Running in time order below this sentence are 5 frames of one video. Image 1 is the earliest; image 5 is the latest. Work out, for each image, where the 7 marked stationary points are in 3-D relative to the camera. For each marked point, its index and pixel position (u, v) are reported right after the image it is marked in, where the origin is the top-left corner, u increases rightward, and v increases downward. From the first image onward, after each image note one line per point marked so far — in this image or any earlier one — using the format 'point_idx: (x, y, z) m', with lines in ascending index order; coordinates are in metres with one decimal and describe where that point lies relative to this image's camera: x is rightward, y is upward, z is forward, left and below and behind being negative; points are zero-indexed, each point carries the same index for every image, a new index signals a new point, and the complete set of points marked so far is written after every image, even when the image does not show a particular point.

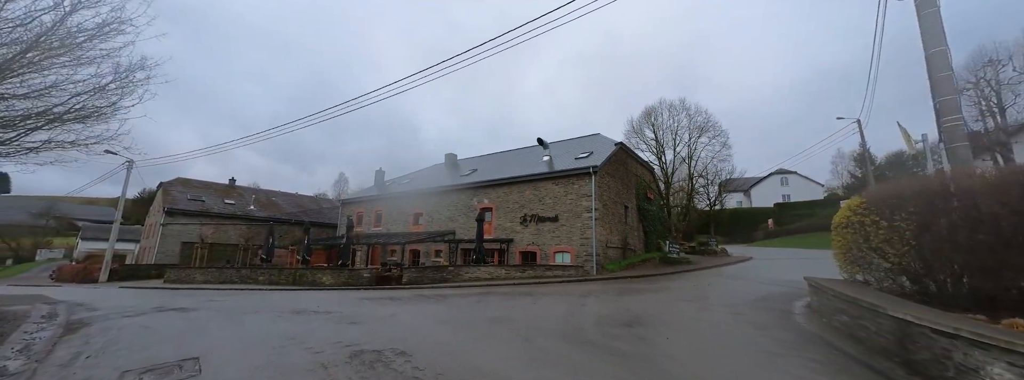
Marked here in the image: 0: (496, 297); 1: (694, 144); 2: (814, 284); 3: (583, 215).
0: (-0.2, -1.9, +6.1) m
1: (+10.6, +2.8, +18.8) m
2: (+3.9, -1.3, +4.5) m
3: (+3.3, -1.1, +15.5) m
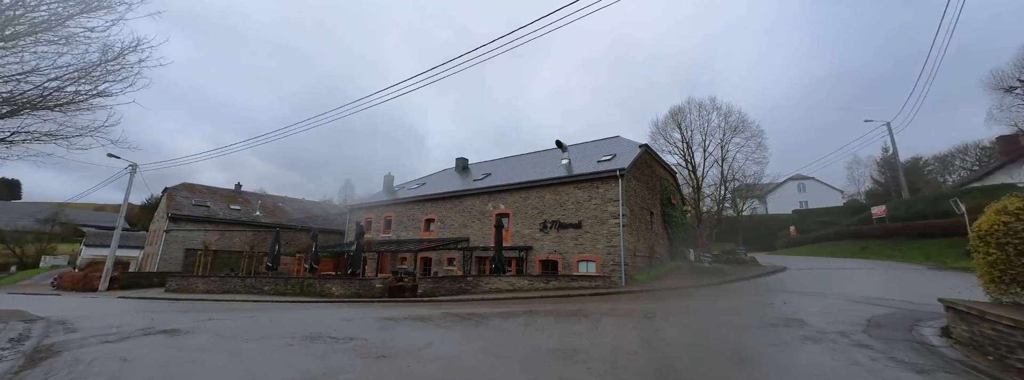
0: (+0.5, -1.9, +5.1) m
1: (+11.5, +2.5, +17.8) m
2: (+4.7, -1.3, +3.5) m
3: (+4.1, -1.3, +14.5) m
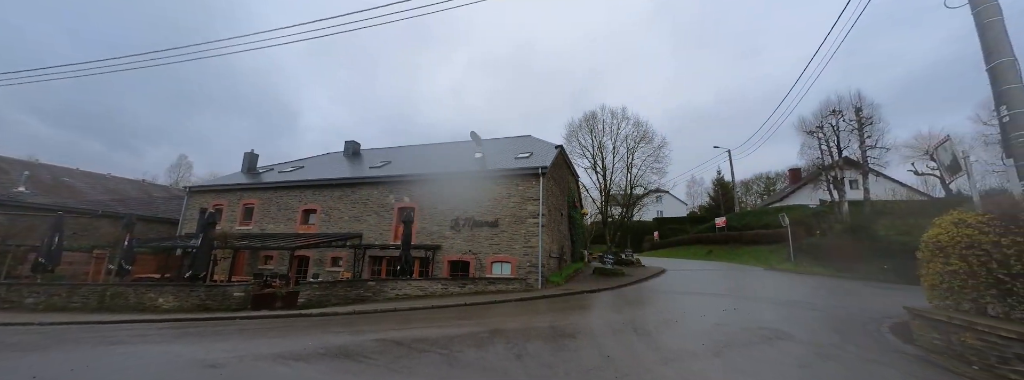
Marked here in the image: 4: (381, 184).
0: (+0.1, -1.7, +4.0) m
1: (+6.8, +2.1, +19.5) m
2: (+4.6, -1.4, +3.8) m
3: (+0.6, -1.3, +14.1) m
4: (-6.4, +0.3, +16.6) m
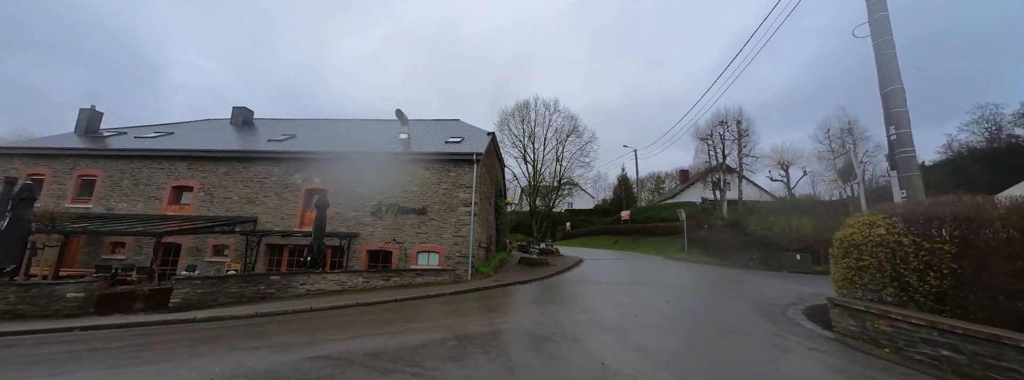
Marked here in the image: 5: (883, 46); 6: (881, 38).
0: (-0.2, -1.6, +3.5) m
1: (+2.8, +2.6, +20.1) m
2: (+4.2, -1.5, +4.4) m
3: (-2.1, -0.7, +13.4) m
4: (-9.4, +1.2, +14.2) m
5: (+5.6, +2.2, +5.1) m
6: (+5.6, +2.4, +5.2) m
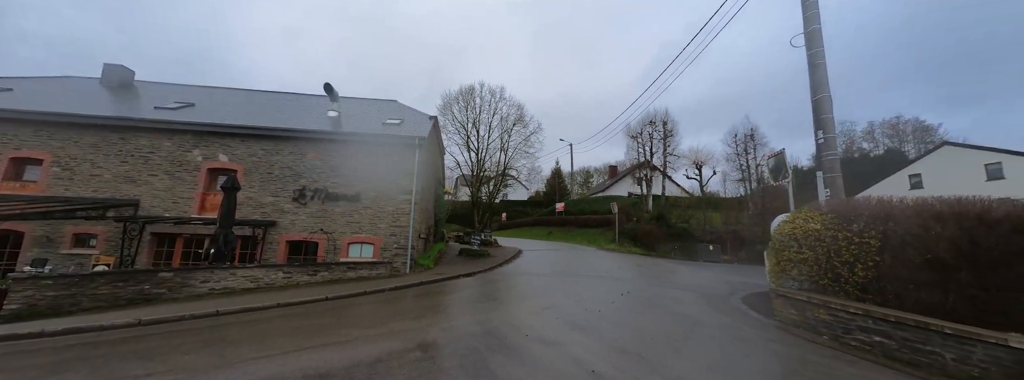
0: (-0.4, -1.5, +3.1) m
1: (-0.4, +3.2, +19.8) m
2: (+3.7, -1.5, +4.8) m
3: (-4.1, -0.2, +12.4) m
4: (-11.4, +1.9, +11.7) m
5: (+5.1, +2.2, +5.7) m
6: (+5.1, +2.4, +5.7) m
